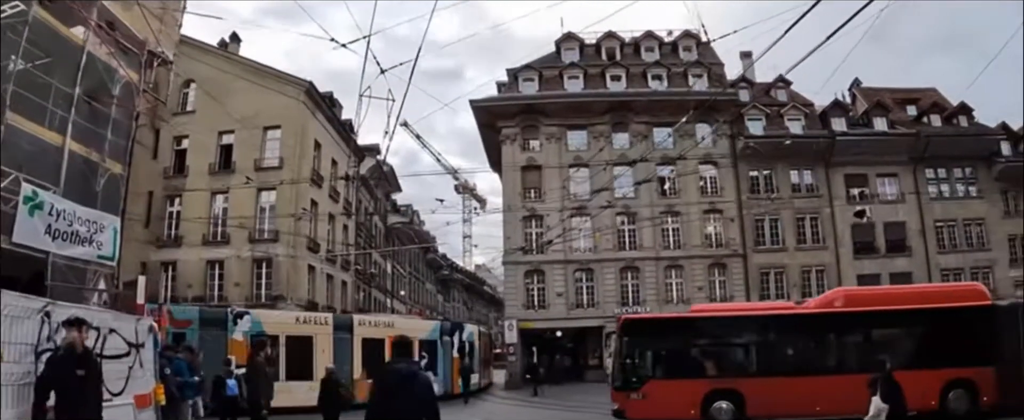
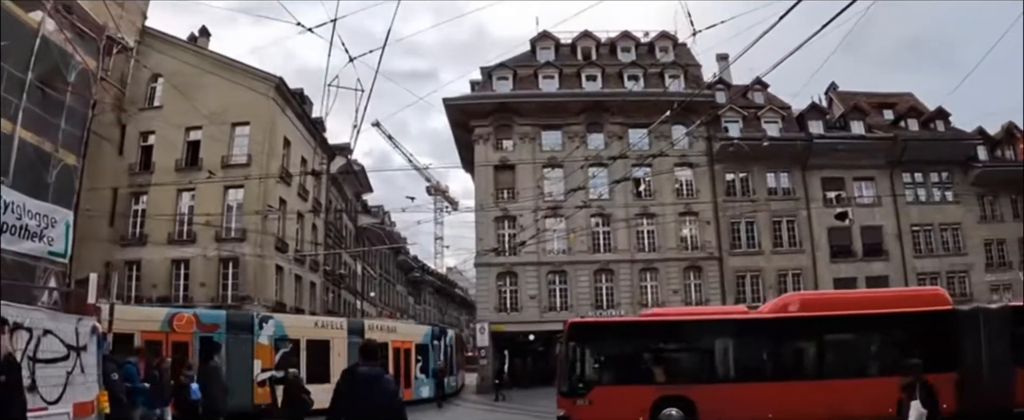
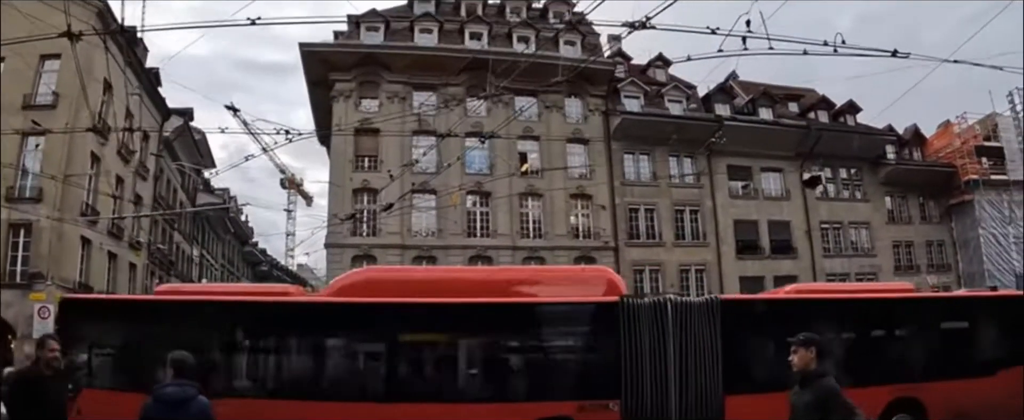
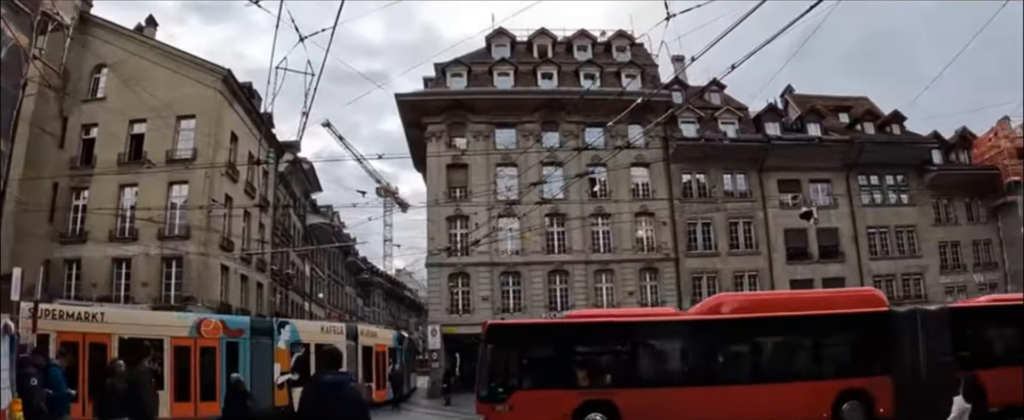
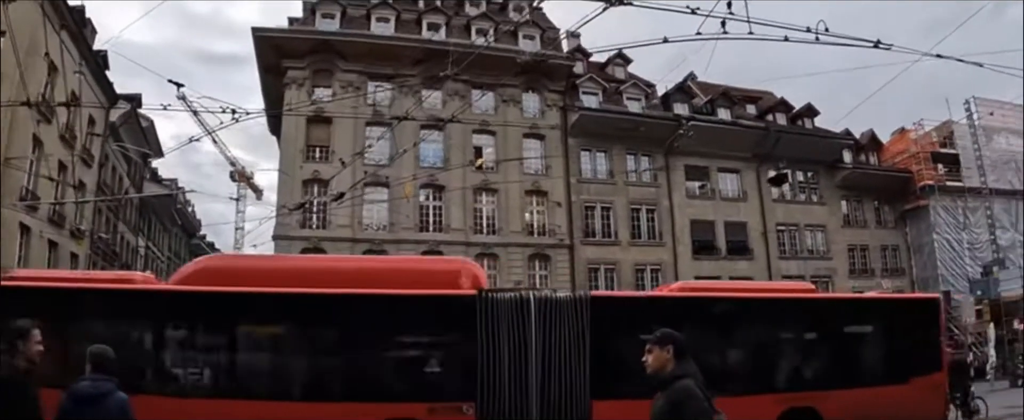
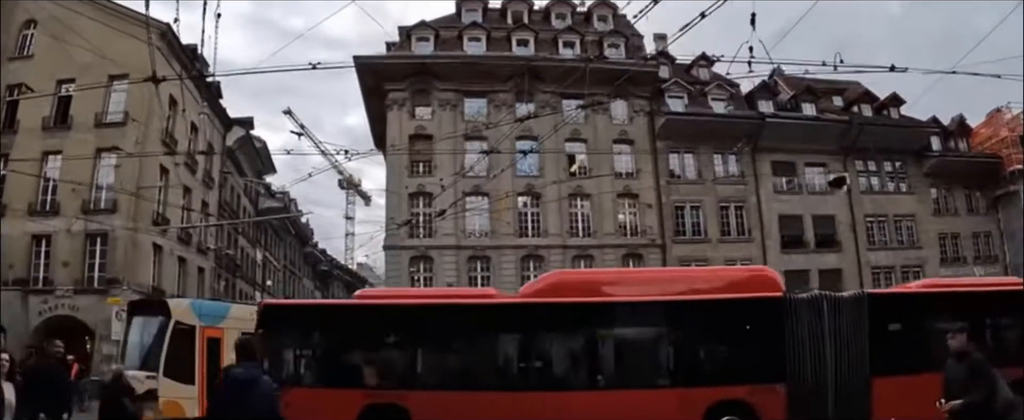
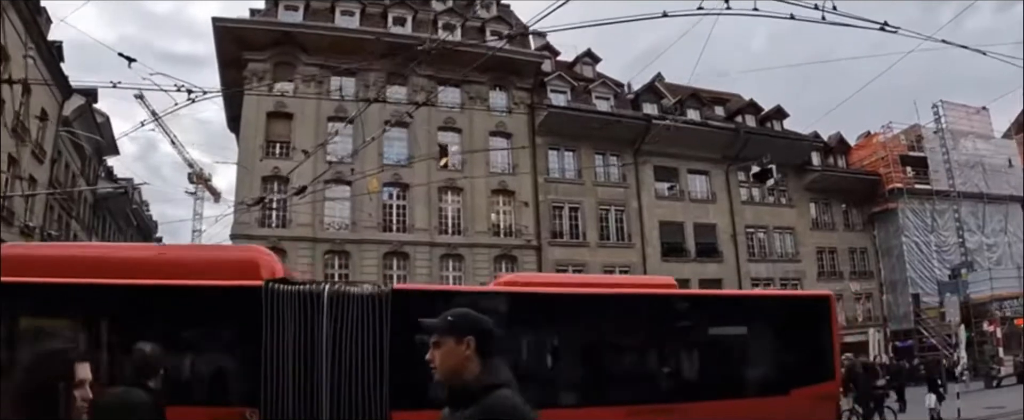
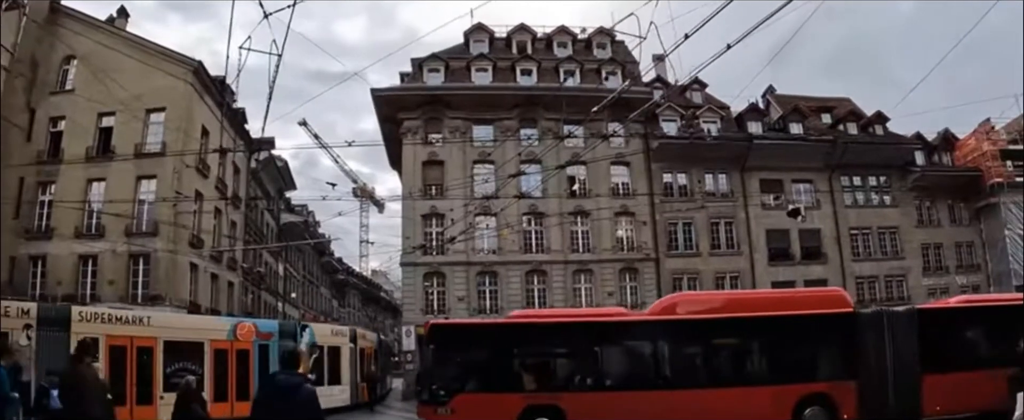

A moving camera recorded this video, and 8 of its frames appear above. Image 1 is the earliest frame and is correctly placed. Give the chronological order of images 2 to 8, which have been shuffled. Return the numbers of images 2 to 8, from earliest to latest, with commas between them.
2, 4, 8, 6, 3, 5, 7
